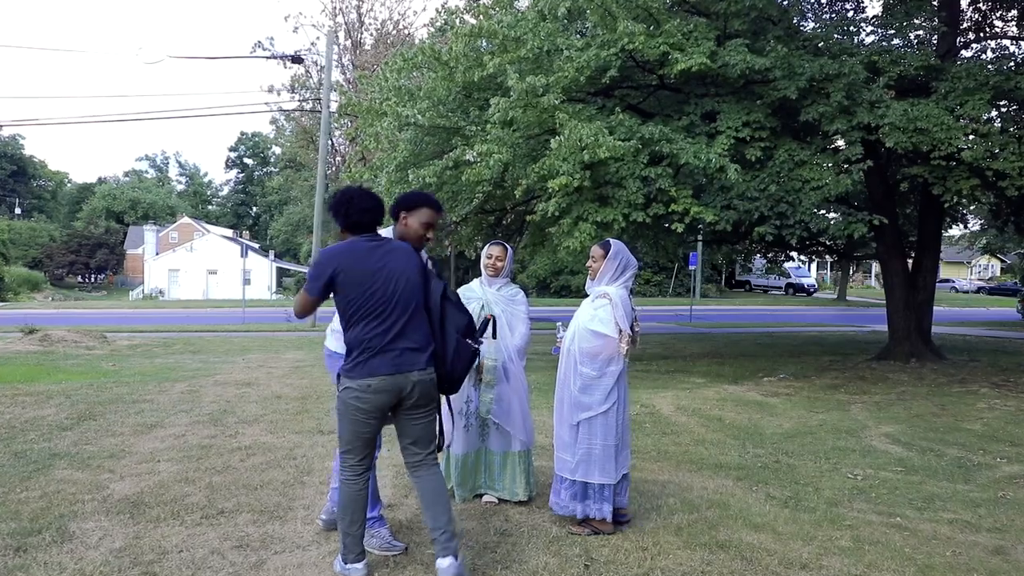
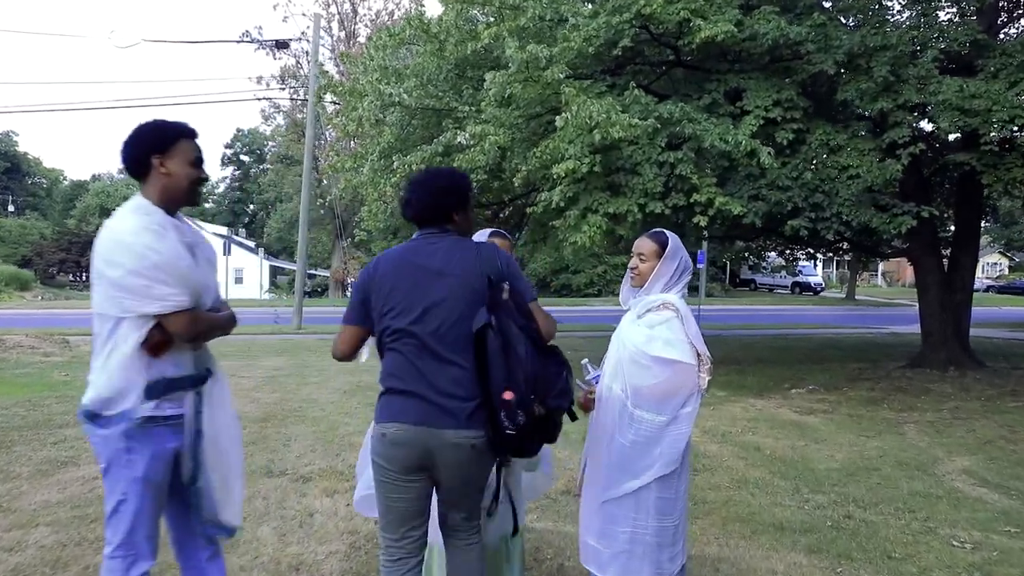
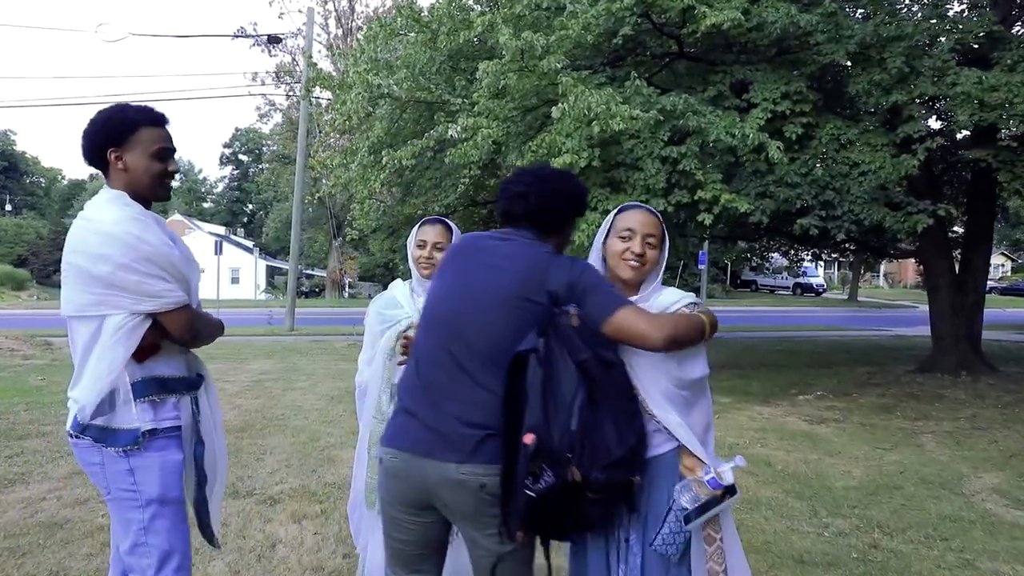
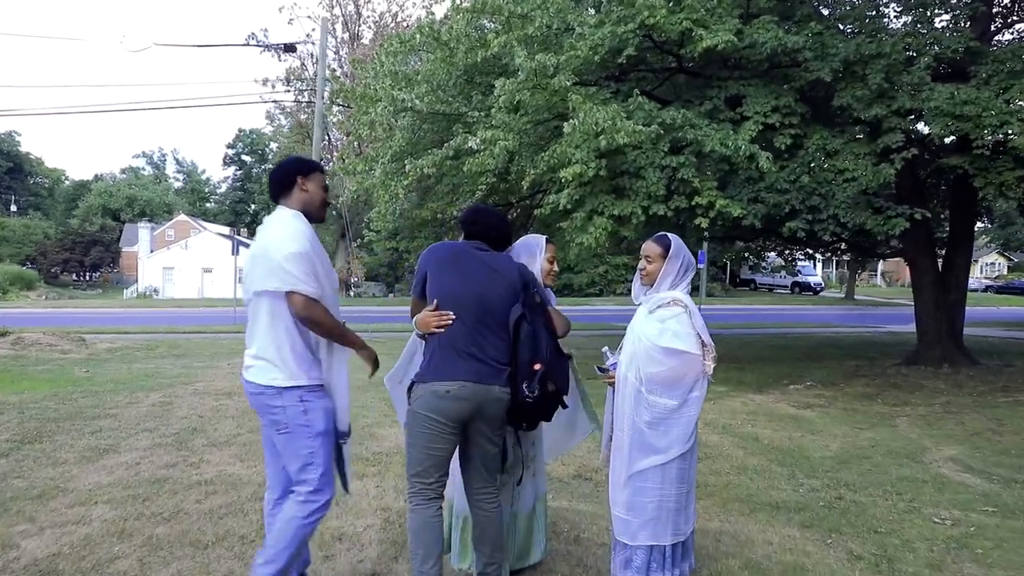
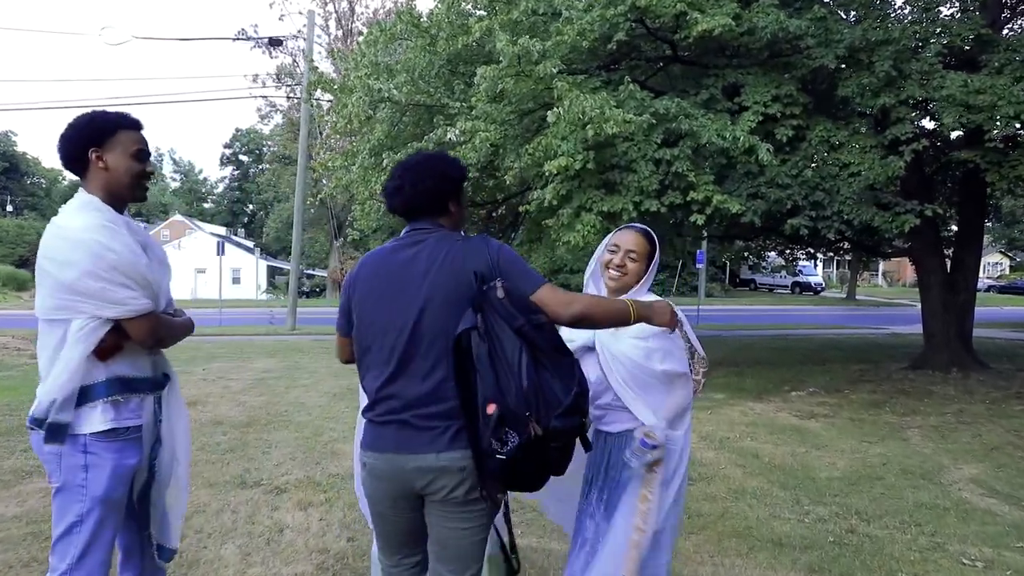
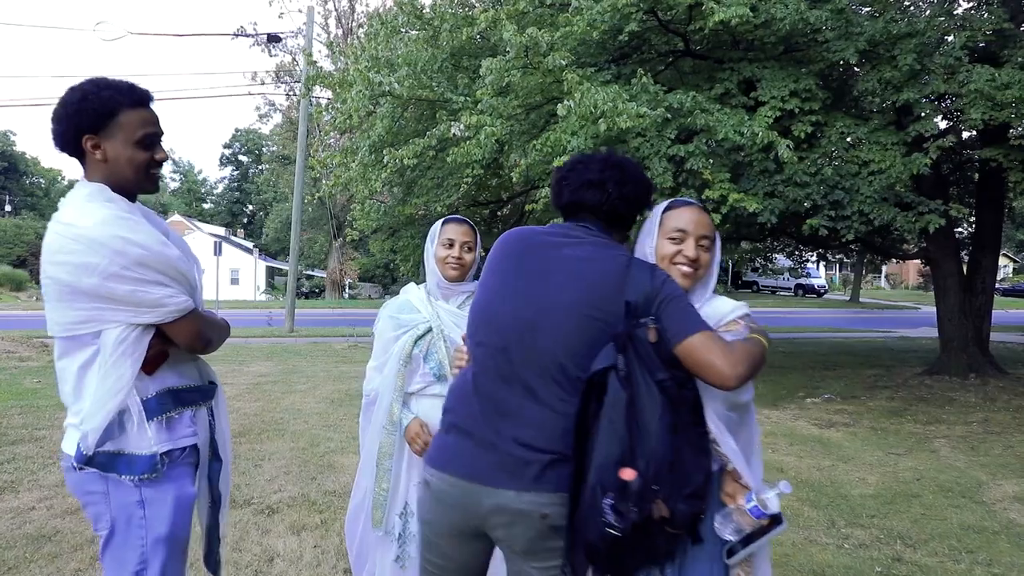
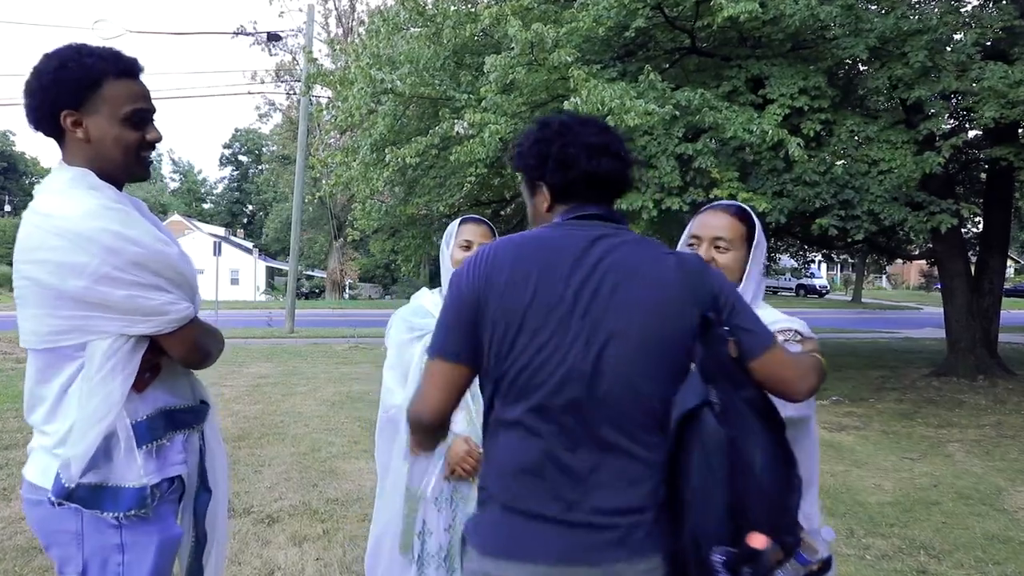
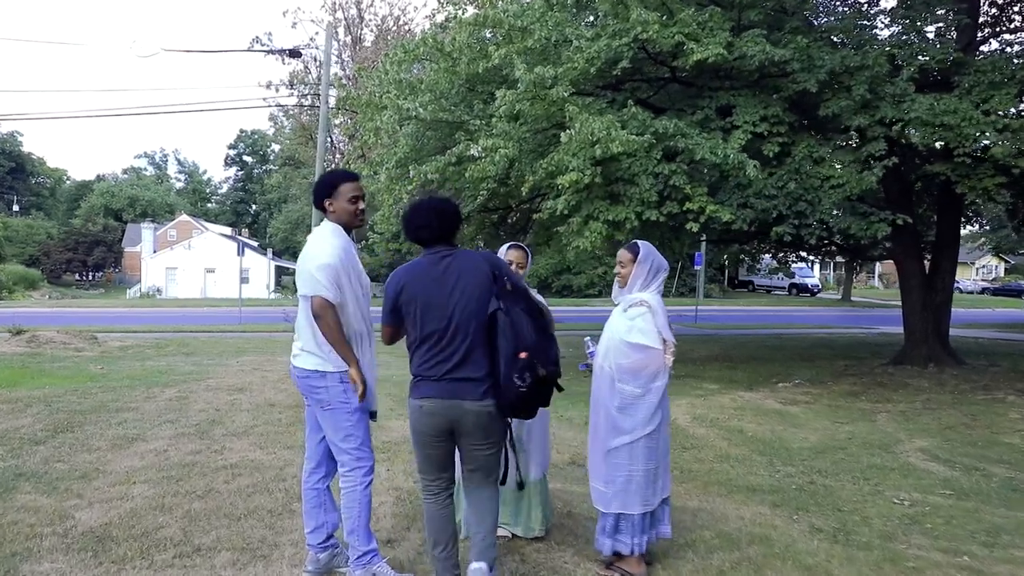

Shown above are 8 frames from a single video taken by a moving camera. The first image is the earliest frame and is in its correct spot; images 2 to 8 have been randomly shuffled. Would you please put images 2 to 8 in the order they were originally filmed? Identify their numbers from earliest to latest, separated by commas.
8, 4, 2, 5, 3, 6, 7
